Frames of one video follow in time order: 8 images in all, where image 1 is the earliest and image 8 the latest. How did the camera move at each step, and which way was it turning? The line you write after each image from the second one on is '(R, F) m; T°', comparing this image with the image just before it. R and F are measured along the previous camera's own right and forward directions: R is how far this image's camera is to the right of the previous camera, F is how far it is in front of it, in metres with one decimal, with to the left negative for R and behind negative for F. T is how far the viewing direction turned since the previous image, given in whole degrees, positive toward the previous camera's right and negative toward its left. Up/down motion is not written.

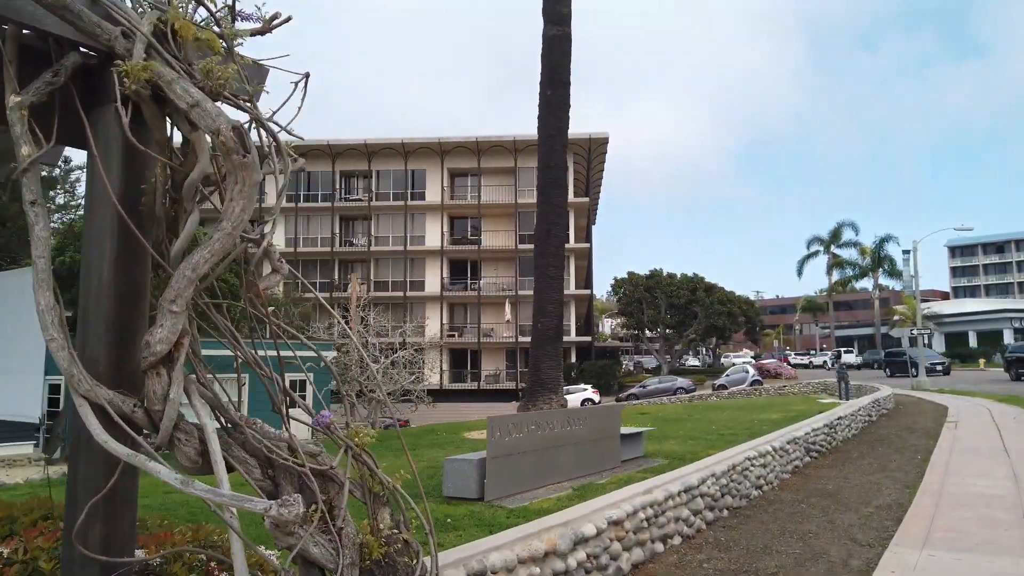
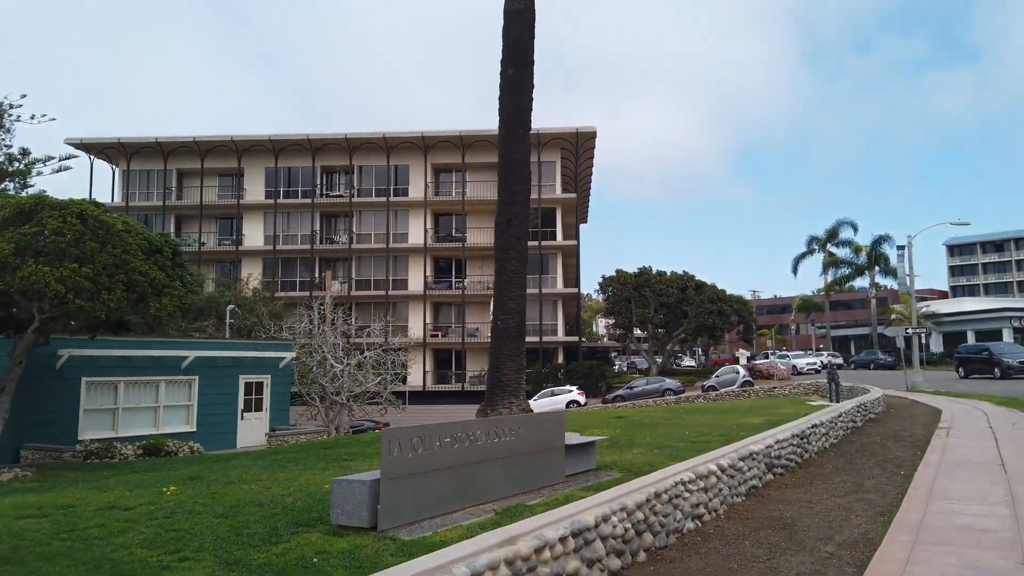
(+0.9, +1.4) m; 0°
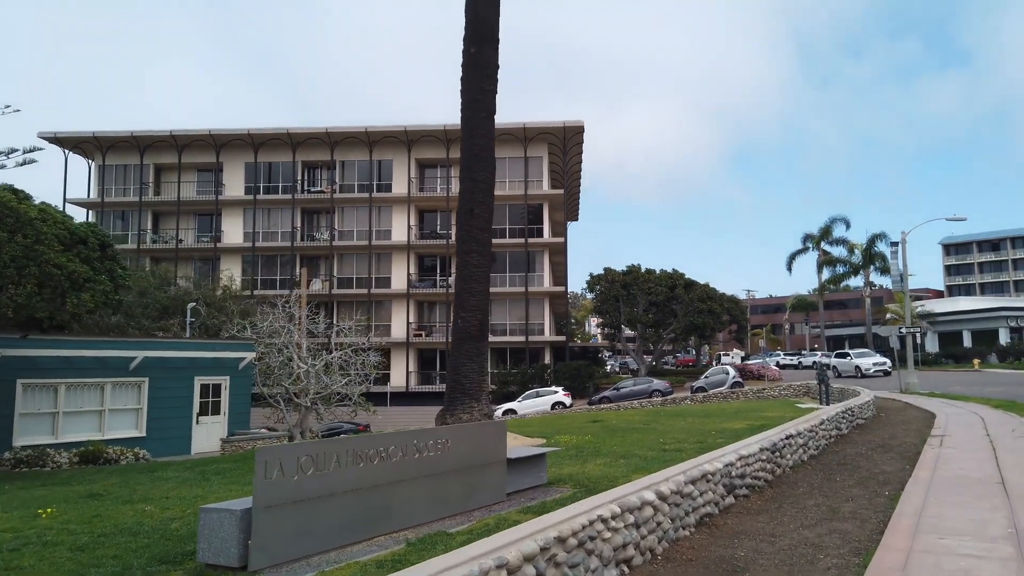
(+0.7, +1.2) m; 0°
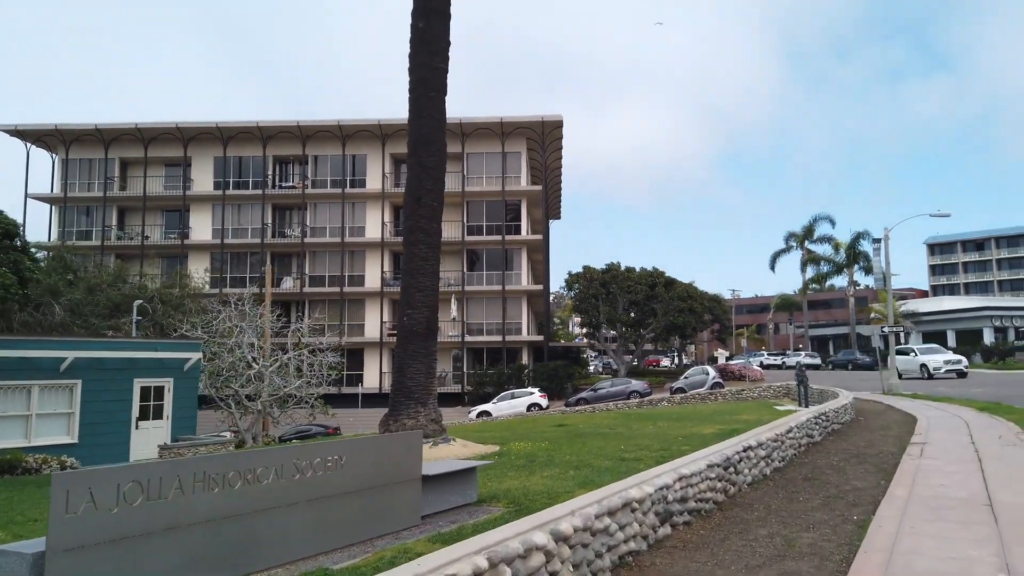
(+0.7, +1.2) m; +1°
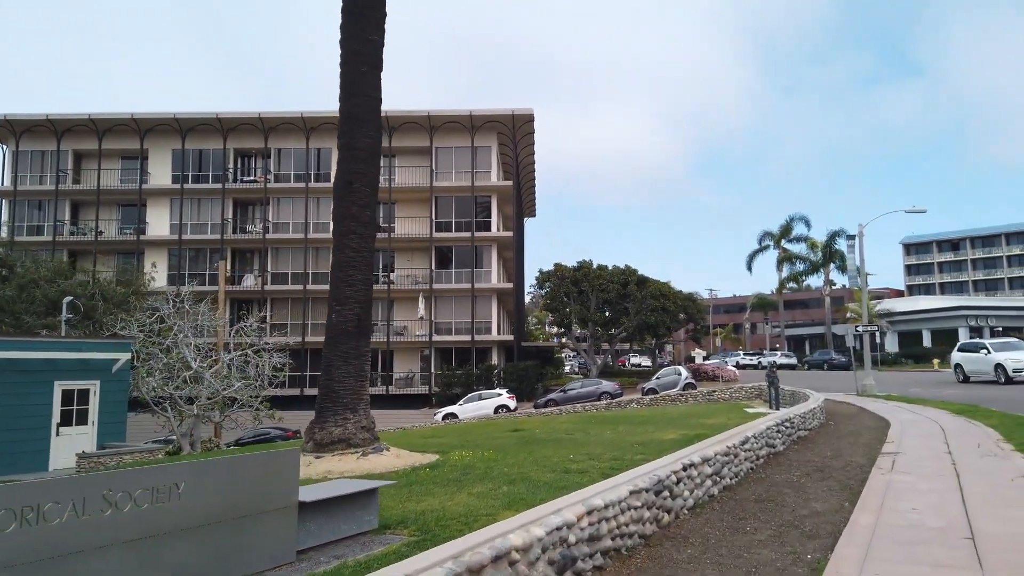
(+0.7, +1.2) m; +1°
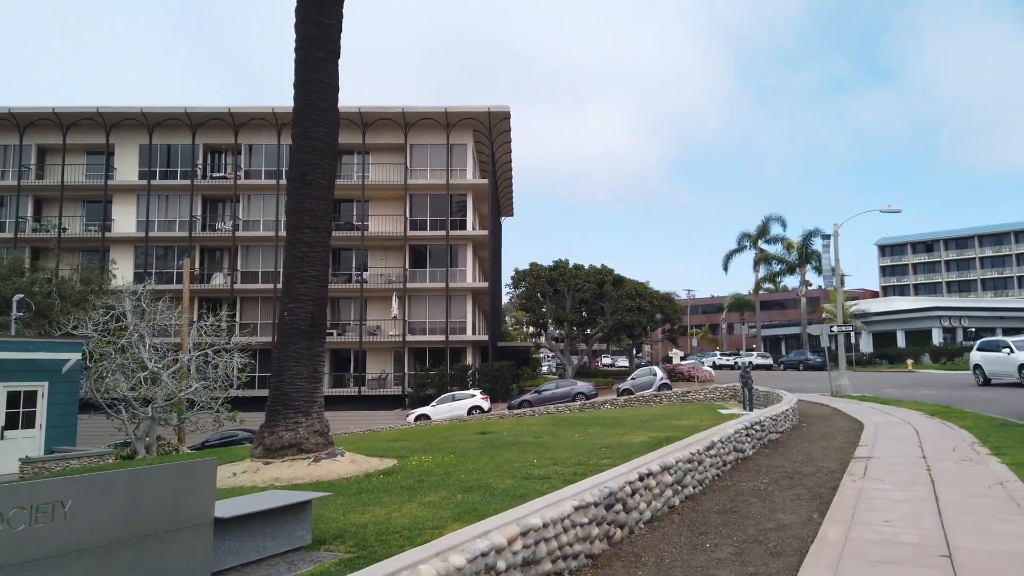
(+0.3, +0.5) m; +2°
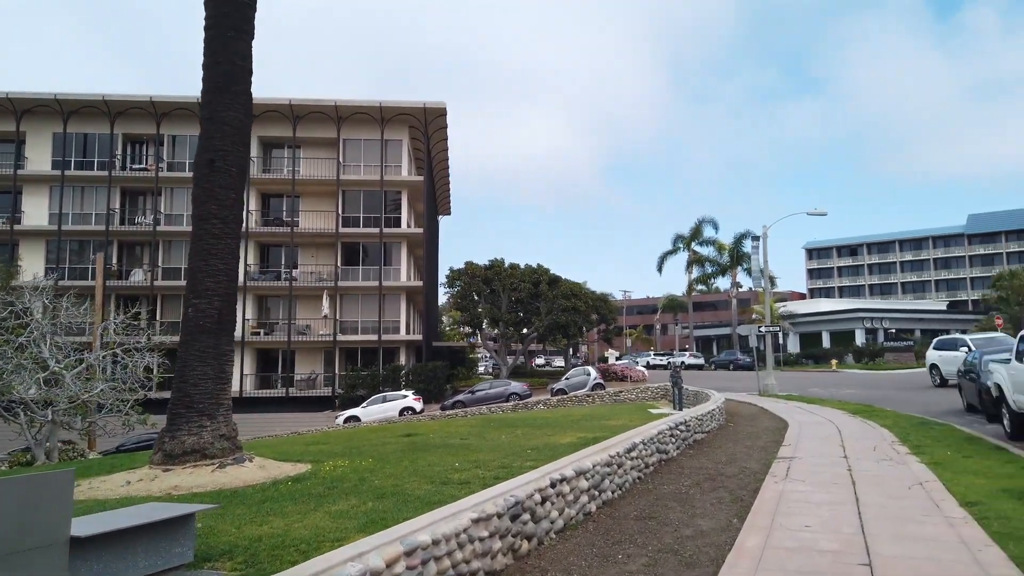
(+0.3, +0.5) m; +5°
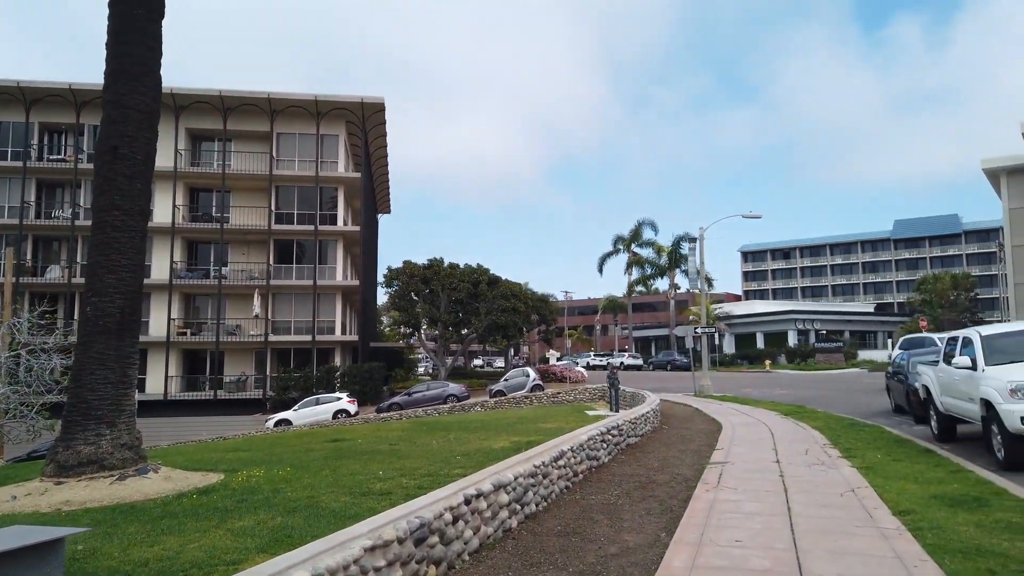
(+0.2, +0.5) m; +4°
